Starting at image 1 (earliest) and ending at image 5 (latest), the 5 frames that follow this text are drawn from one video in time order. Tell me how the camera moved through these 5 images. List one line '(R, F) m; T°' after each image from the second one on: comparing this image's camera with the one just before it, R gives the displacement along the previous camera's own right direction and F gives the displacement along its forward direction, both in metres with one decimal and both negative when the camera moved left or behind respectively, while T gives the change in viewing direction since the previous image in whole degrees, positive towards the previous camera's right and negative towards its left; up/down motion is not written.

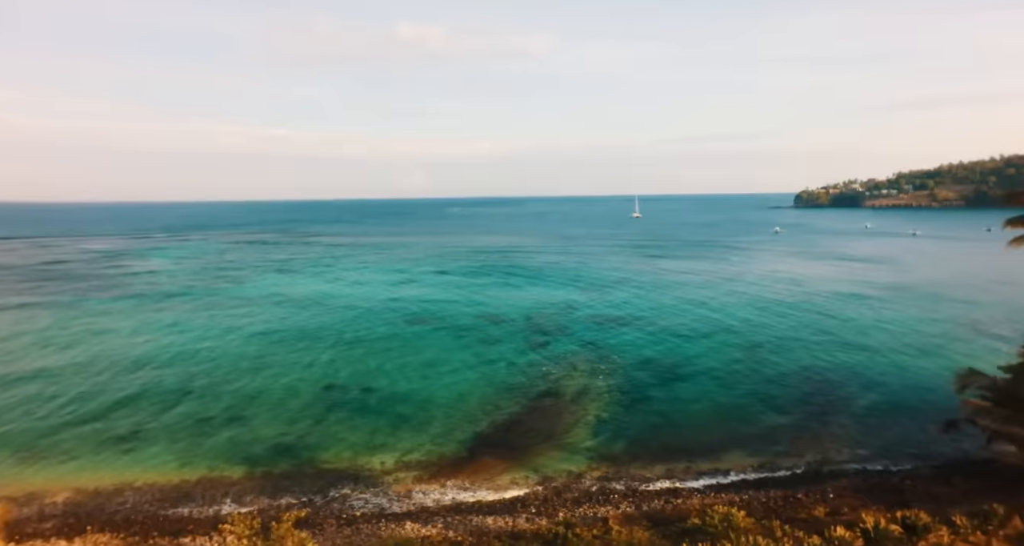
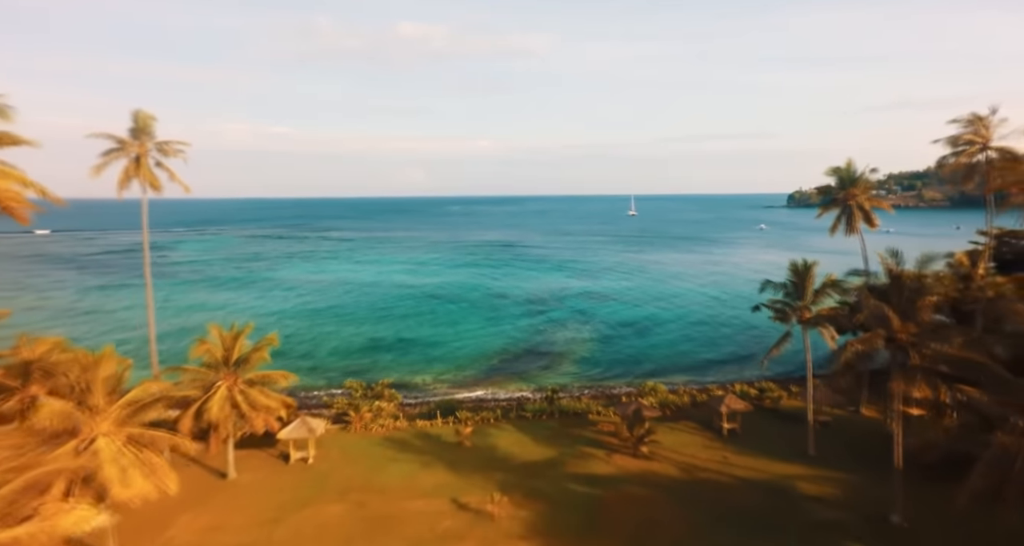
(-0.4, -11.8) m; 0°
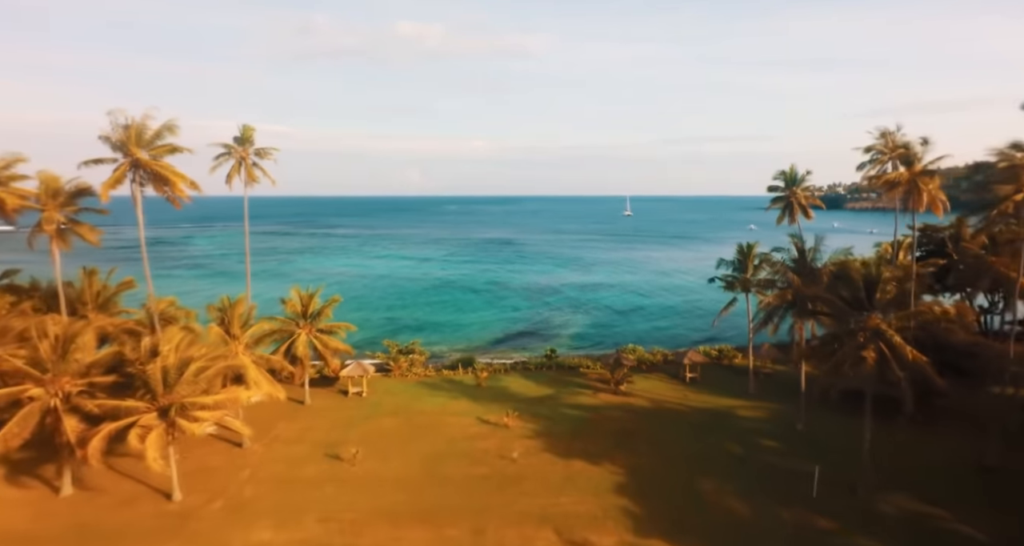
(-0.6, -6.9) m; 0°
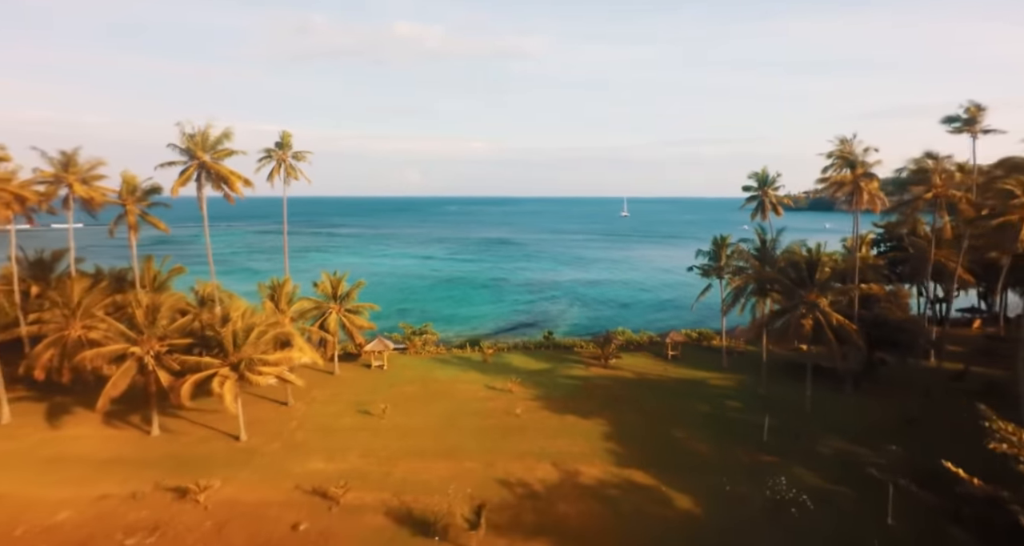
(-0.2, -4.3) m; 0°
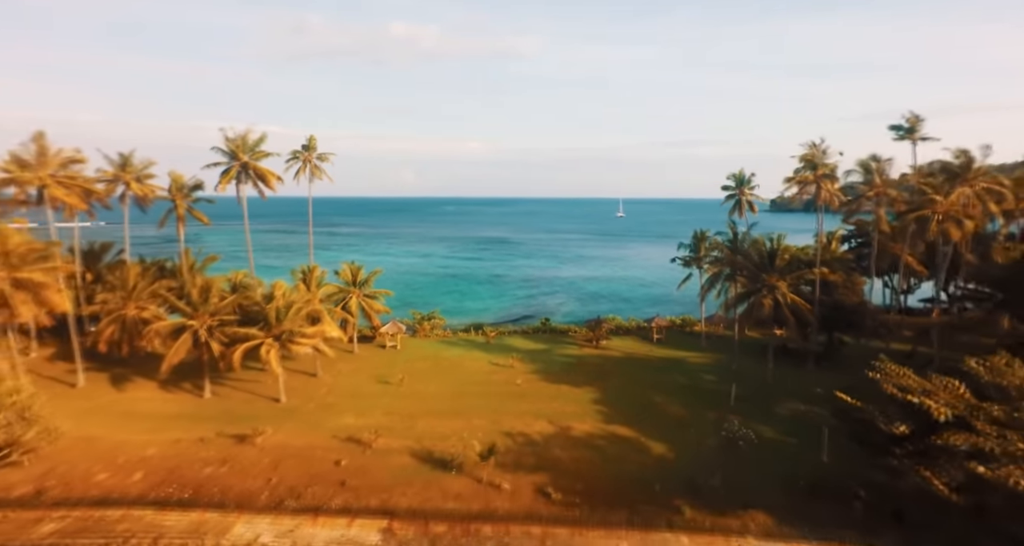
(-0.3, -3.9) m; 0°
